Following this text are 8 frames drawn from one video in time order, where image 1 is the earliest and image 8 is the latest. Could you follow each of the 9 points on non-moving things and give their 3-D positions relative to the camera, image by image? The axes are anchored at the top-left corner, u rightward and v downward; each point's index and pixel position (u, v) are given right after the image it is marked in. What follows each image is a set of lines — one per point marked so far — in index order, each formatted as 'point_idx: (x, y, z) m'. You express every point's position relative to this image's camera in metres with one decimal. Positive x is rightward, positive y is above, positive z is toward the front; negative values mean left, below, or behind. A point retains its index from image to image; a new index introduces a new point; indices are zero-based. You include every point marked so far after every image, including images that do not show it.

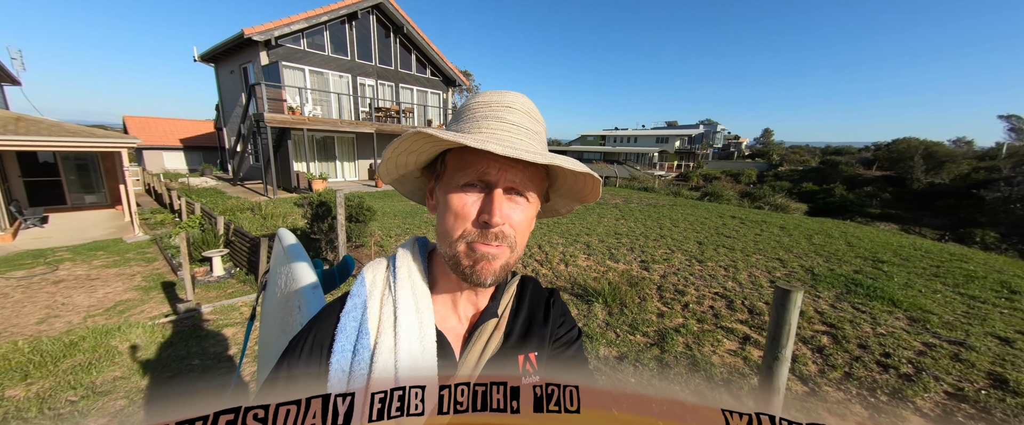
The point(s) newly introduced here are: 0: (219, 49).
0: (-14.8, +8.4, +15.7) m
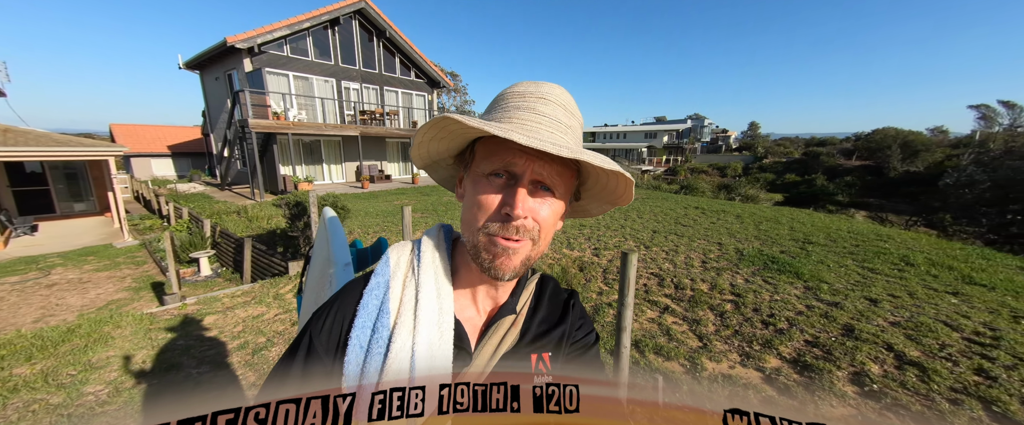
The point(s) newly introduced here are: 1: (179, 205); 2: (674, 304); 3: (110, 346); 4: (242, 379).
0: (-16.0, +8.1, +16.1) m
1: (-13.4, +0.3, +12.5) m
2: (+2.6, -1.5, +5.0) m
3: (-5.5, -1.8, +4.2) m
4: (-2.7, -1.8, +3.2) m
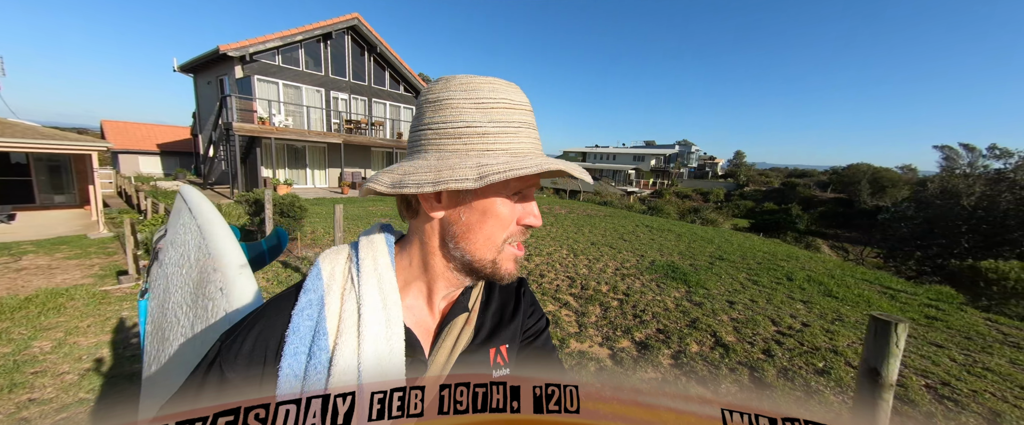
0: (-17.2, +8.3, +17.0) m
1: (-15.0, +0.5, +13.1) m
2: (+1.1, -1.6, +5.7) m
3: (-6.9, -1.6, +4.8) m
4: (-4.2, -1.6, +3.8) m
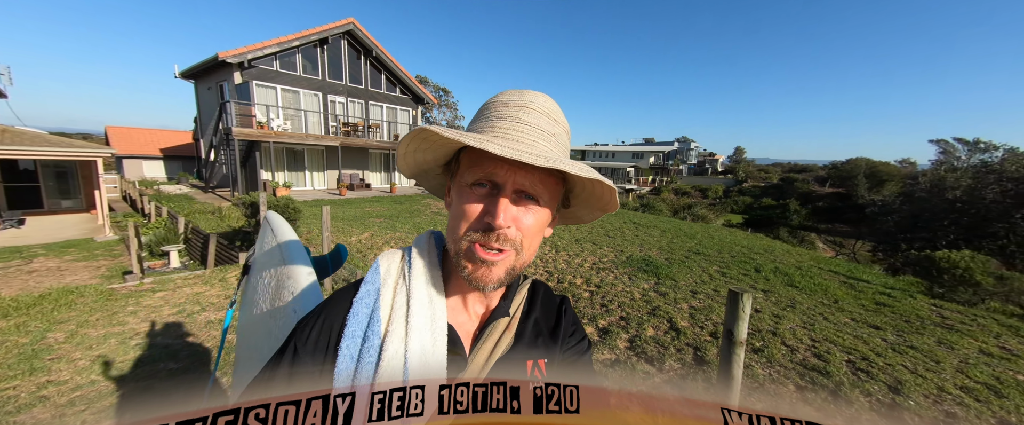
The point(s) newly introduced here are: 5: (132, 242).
0: (-17.7, +8.1, +17.4) m
1: (-15.4, +0.4, +13.5) m
2: (+0.7, -1.6, +6.1) m
3: (-7.4, -1.6, +5.2) m
4: (-4.6, -1.6, +4.2) m
5: (-8.2, -0.6, +6.7) m
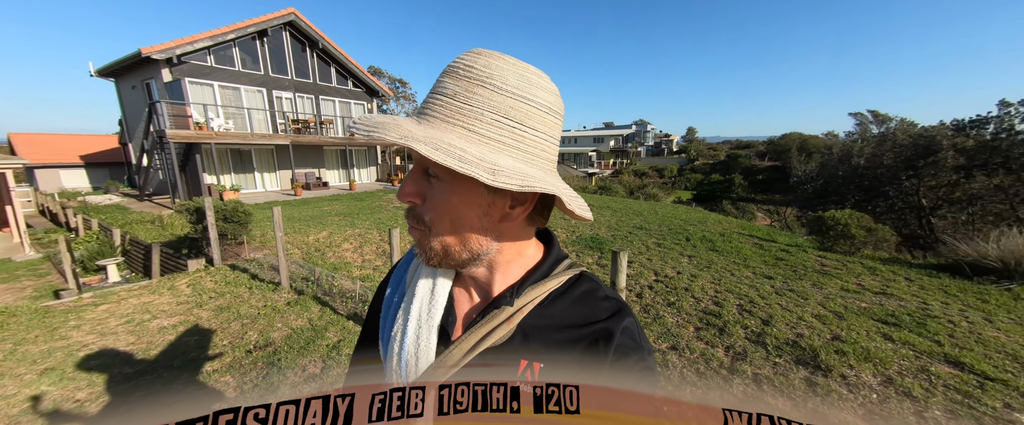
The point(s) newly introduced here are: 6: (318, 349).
0: (-20.1, +7.5, +15.8) m
1: (-17.0, -0.1, +12.4) m
2: (-0.2, -1.3, +6.6) m
3: (-8.1, -1.9, +4.9) m
4: (-5.3, -1.8, +4.2) m
5: (-9.2, -0.9, +6.3) m
6: (-2.5, -1.7, +3.9) m
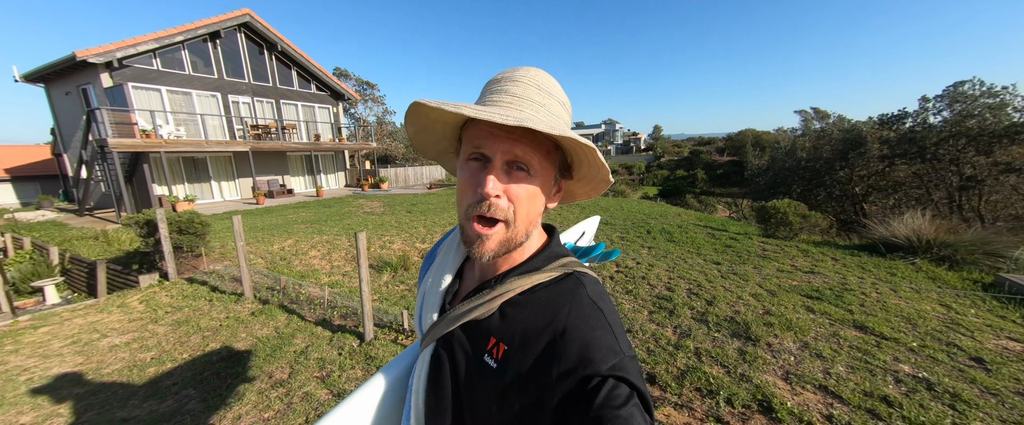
0: (-21.7, +6.7, +14.5) m
1: (-18.1, -0.8, +11.3) m
2: (-0.8, -1.3, +6.7) m
3: (-8.6, -2.2, +4.5) m
4: (-5.8, -1.9, +4.0) m
5: (-9.8, -1.3, +5.8) m
6: (-2.9, -1.8, +3.9) m
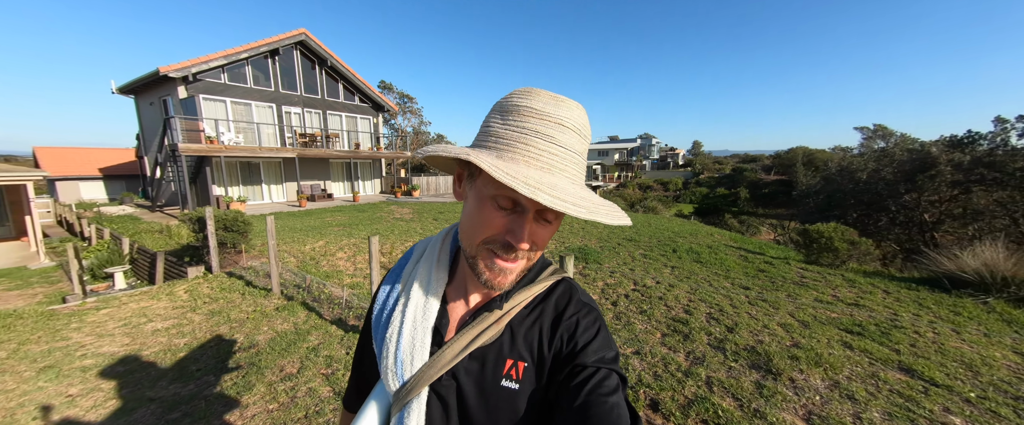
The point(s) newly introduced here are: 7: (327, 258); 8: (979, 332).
0: (-20.2, +7.0, +16.7) m
1: (-17.2, -0.5, +13.0) m
2: (-0.5, -1.5, +6.7) m
3: (-8.5, -2.0, +5.2) m
4: (-5.7, -1.9, +4.5) m
5: (-9.5, -1.1, +6.7) m
6: (-2.8, -1.8, +4.1) m
7: (-4.8, -1.2, +8.1) m
8: (+6.0, -1.5, +4.0) m
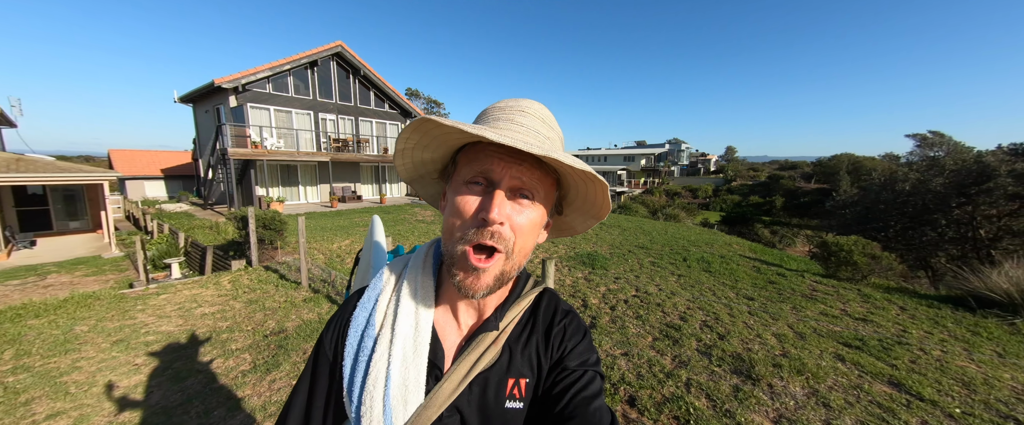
0: (-19.1, +7.2, +18.6) m
1: (-16.5, -0.4, +14.6) m
2: (-0.4, -1.6, +7.1) m
3: (-8.4, -2.0, +6.2) m
4: (-5.7, -1.8, +5.2) m
5: (-9.3, -1.0, +7.7) m
6: (-2.9, -1.9, +4.6) m
7: (-4.5, -1.2, +8.8) m
8: (+5.9, -1.7, +3.8) m
